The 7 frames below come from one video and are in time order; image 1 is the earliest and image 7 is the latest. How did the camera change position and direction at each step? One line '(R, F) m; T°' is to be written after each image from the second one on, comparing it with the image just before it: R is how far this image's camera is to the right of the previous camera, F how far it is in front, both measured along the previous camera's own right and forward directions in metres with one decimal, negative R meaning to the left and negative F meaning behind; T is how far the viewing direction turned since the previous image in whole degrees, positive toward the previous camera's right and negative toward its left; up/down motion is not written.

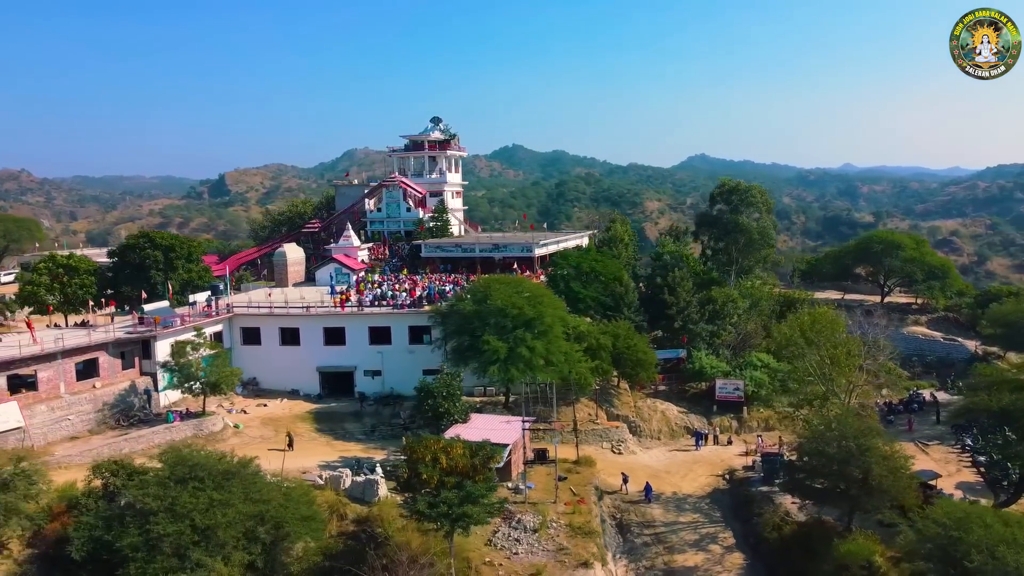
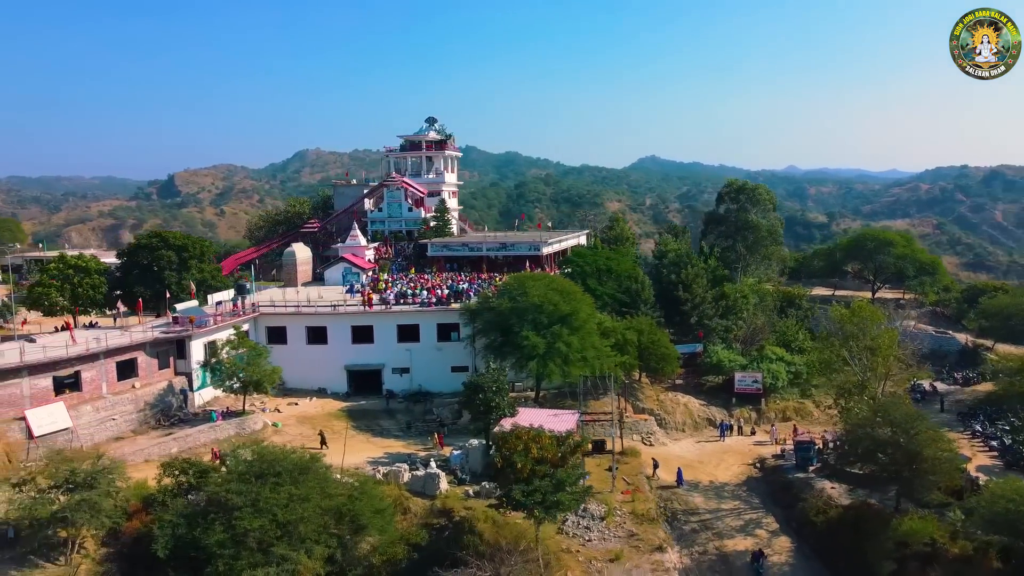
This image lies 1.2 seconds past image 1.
(-3.6, -0.5) m; +3°
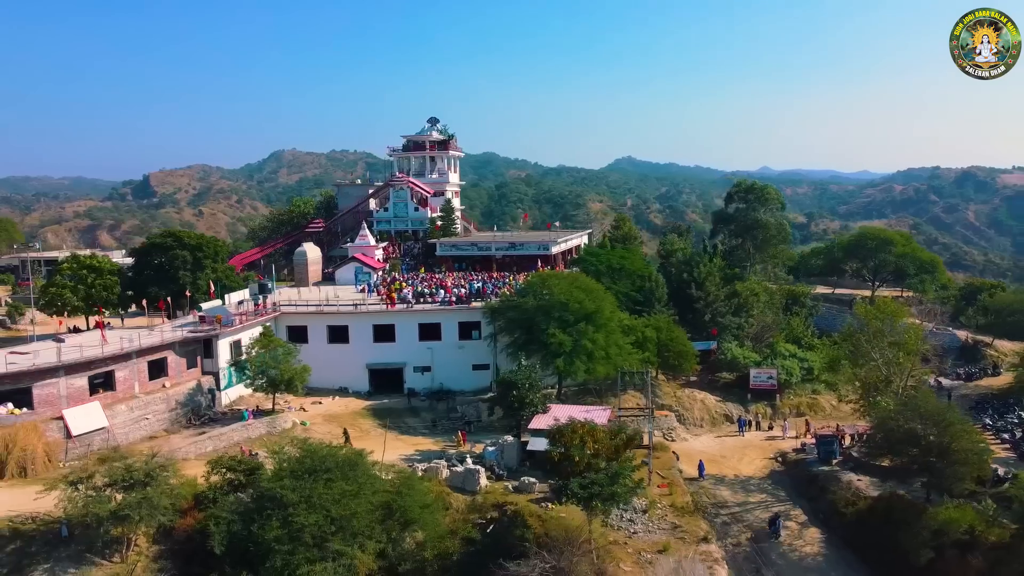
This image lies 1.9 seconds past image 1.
(-2.1, -0.3) m; +1°
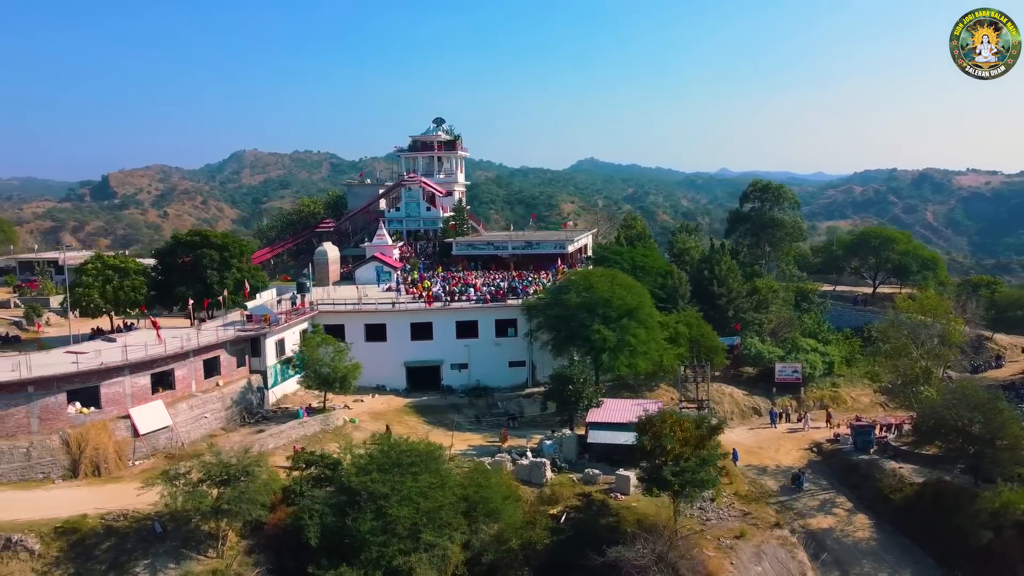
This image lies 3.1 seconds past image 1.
(-3.5, -0.5) m; +2°
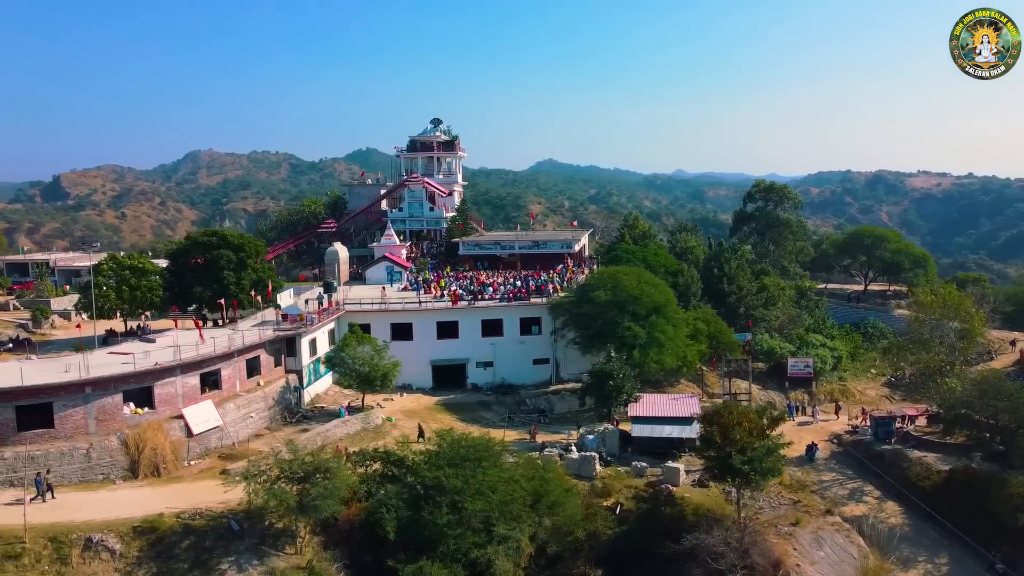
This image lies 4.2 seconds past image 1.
(-3.2, -0.4) m; +3°
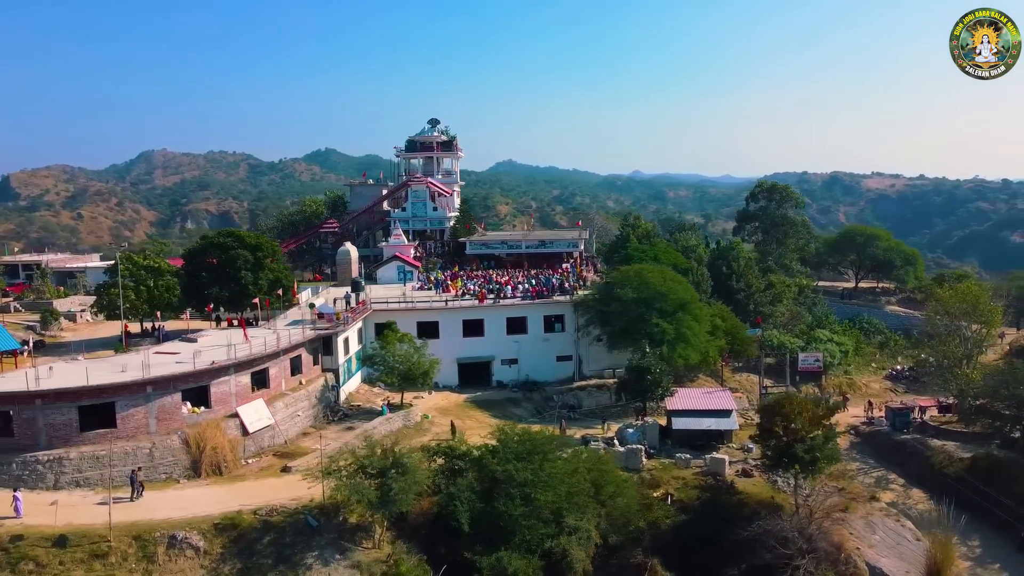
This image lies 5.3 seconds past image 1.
(-3.2, -0.4) m; +3°
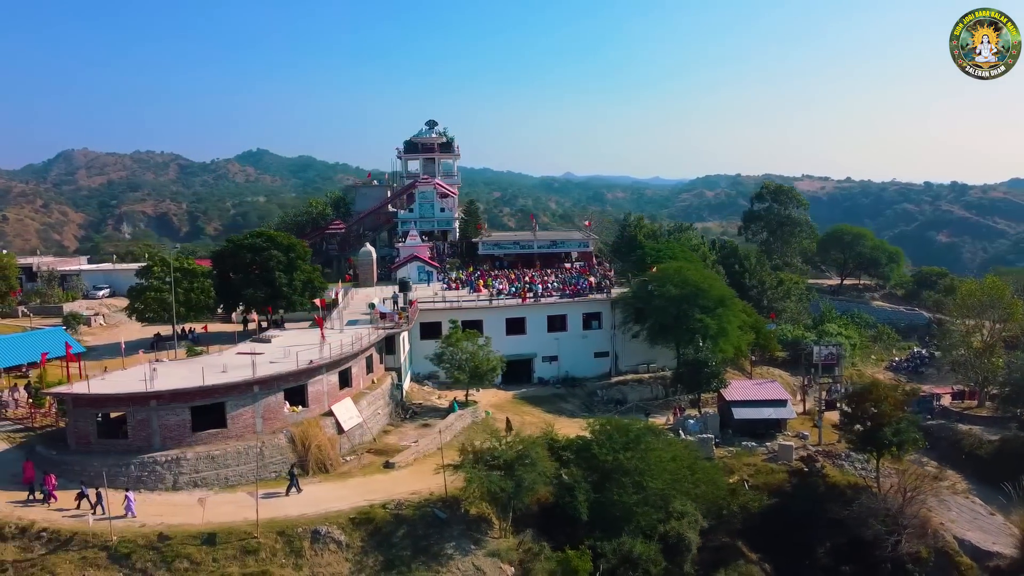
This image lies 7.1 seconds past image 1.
(-5.3, -0.7) m; +4°
